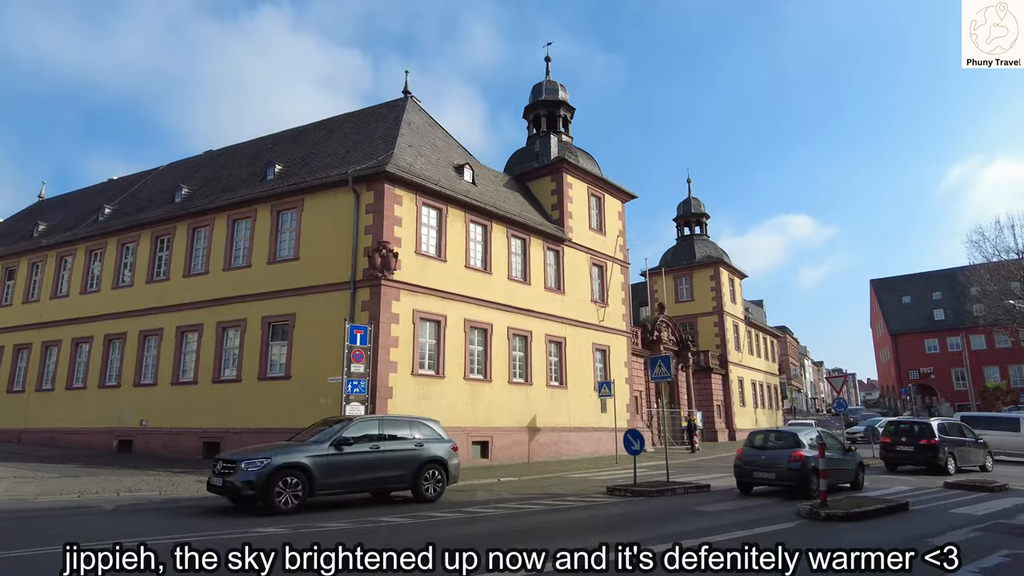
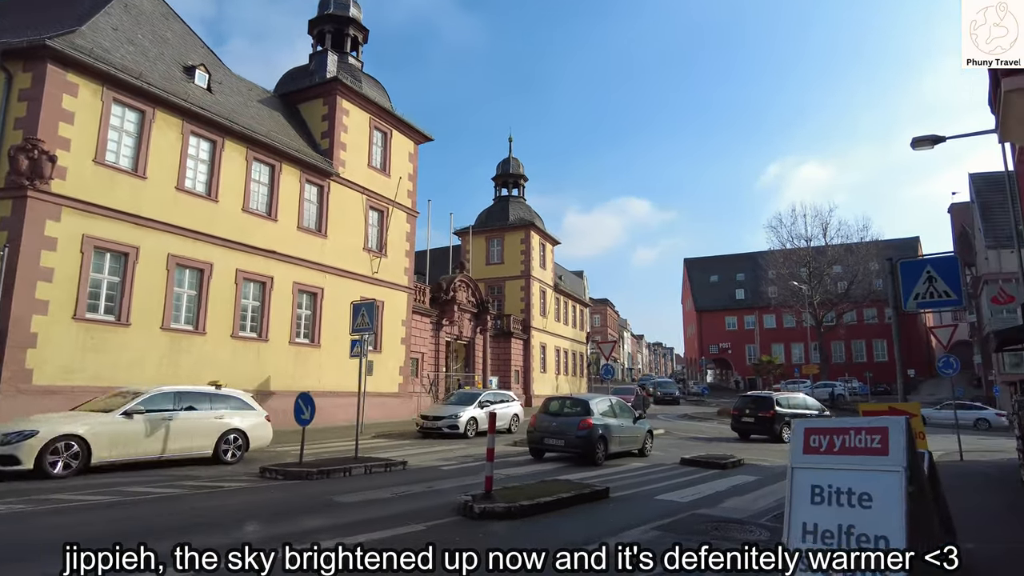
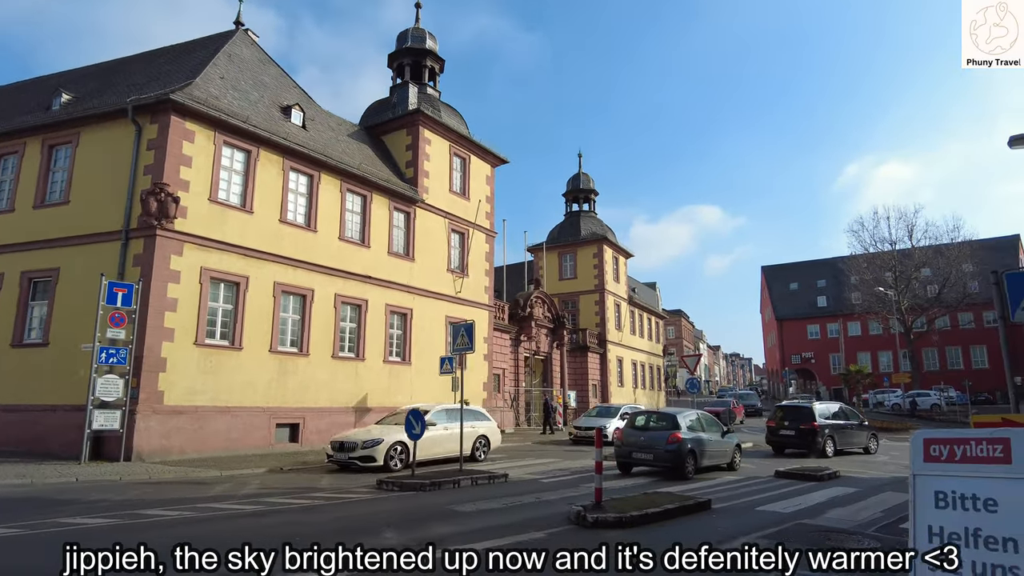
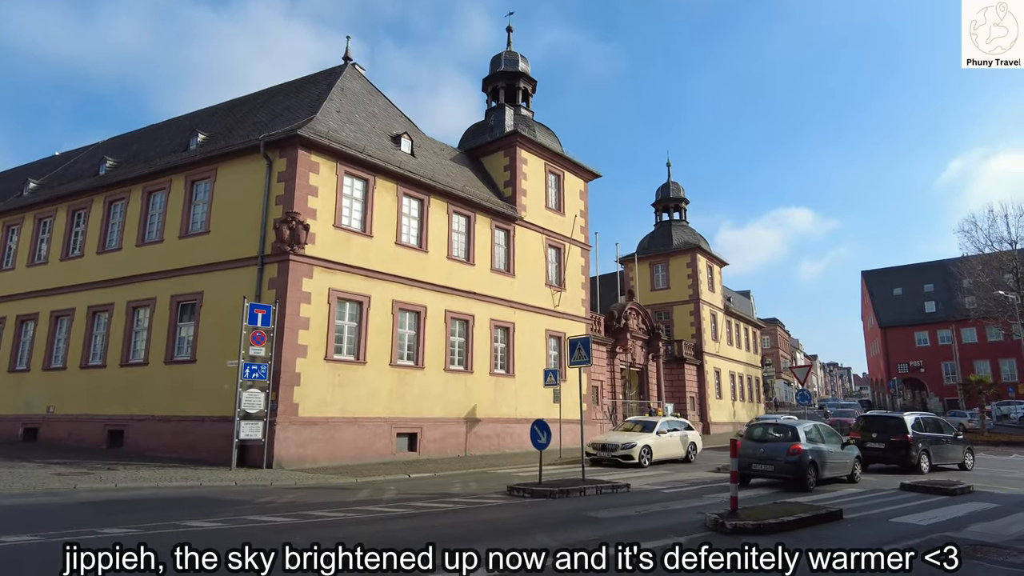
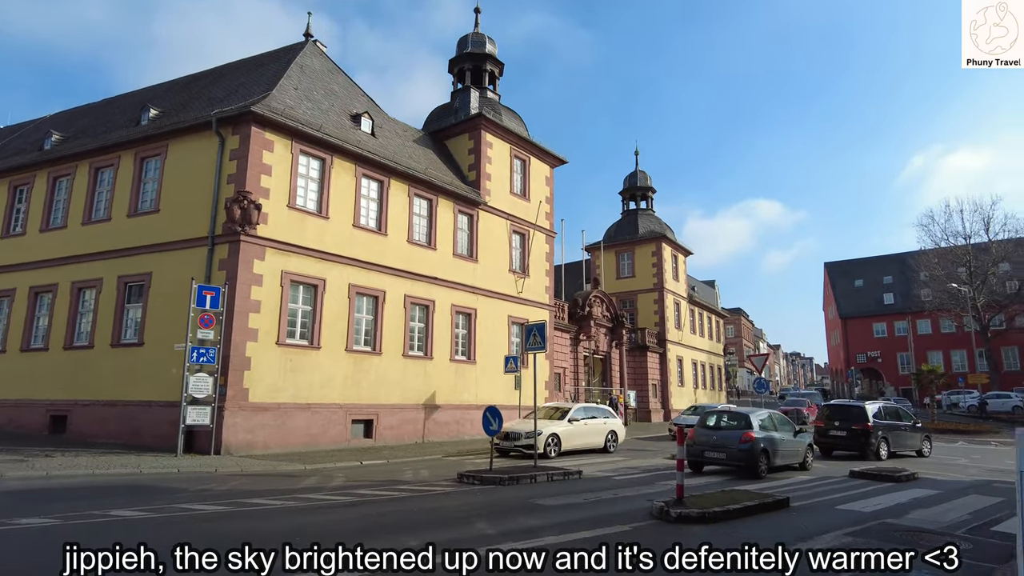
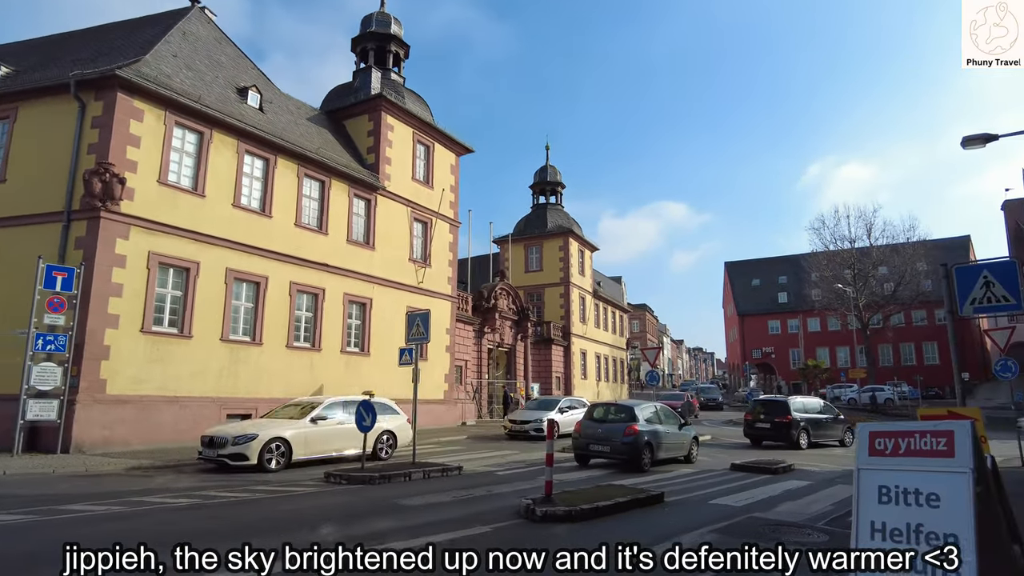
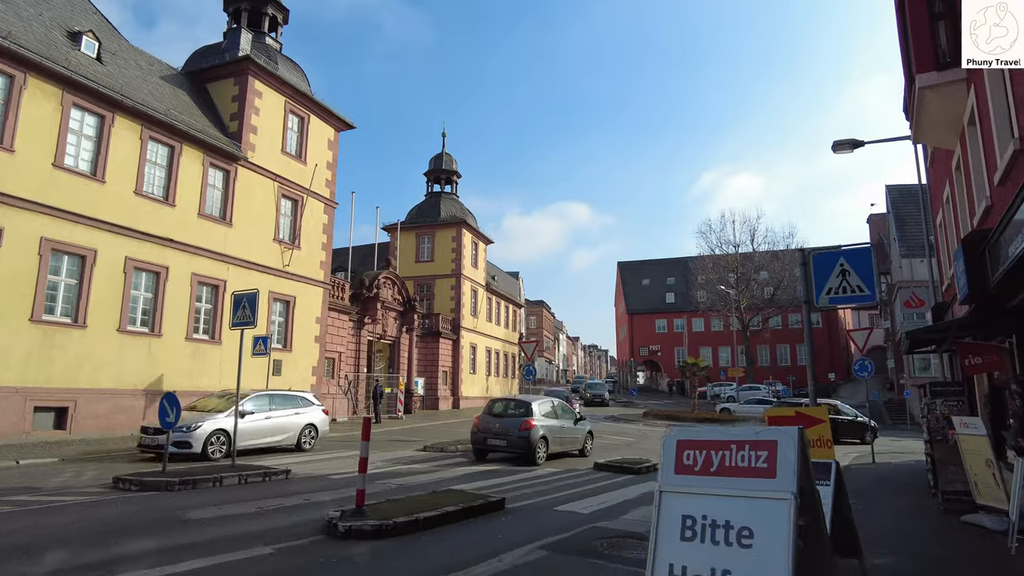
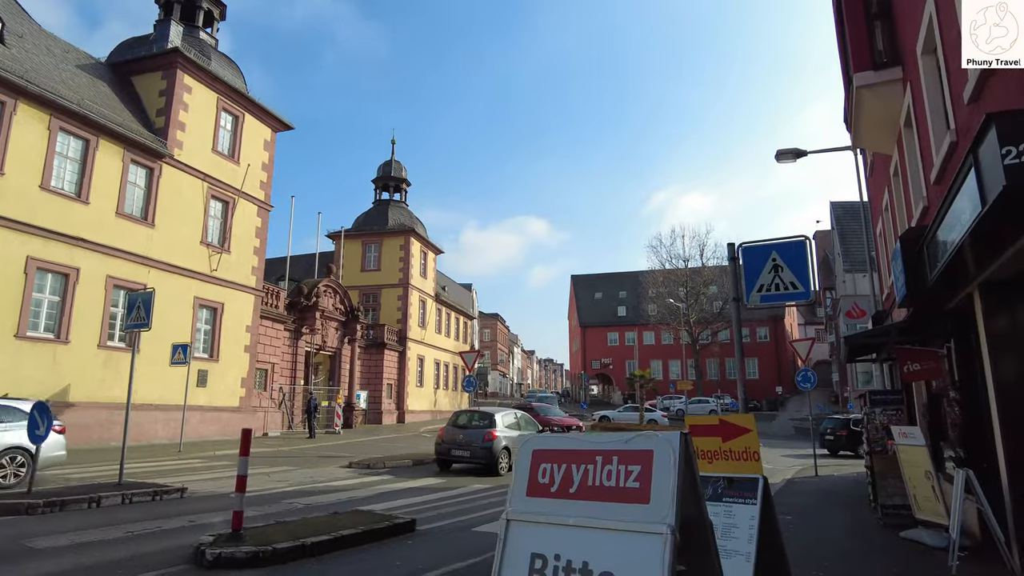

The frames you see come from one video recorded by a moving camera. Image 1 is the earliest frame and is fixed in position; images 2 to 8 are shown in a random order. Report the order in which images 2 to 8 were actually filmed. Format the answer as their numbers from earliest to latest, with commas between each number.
4, 5, 3, 6, 2, 7, 8
